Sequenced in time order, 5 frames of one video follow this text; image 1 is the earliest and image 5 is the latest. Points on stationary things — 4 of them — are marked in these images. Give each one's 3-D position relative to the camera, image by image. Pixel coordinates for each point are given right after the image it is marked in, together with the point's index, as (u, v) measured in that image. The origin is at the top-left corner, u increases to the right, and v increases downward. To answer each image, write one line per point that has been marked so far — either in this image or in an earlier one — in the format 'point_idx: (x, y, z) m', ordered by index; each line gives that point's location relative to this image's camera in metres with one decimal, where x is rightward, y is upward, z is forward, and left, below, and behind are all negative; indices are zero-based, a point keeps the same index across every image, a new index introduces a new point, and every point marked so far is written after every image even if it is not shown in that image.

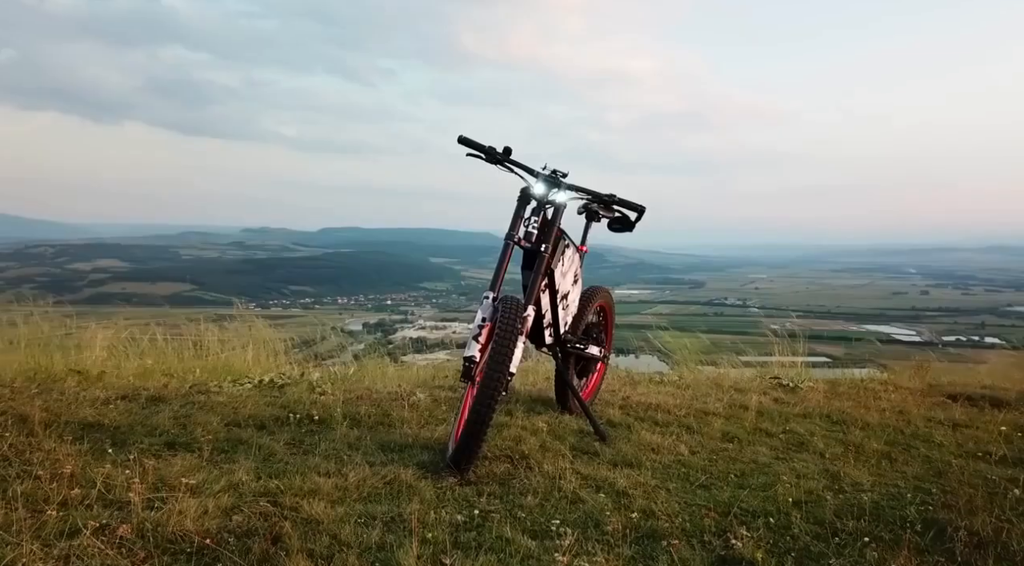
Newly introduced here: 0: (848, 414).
0: (+2.4, -0.9, +5.9) m
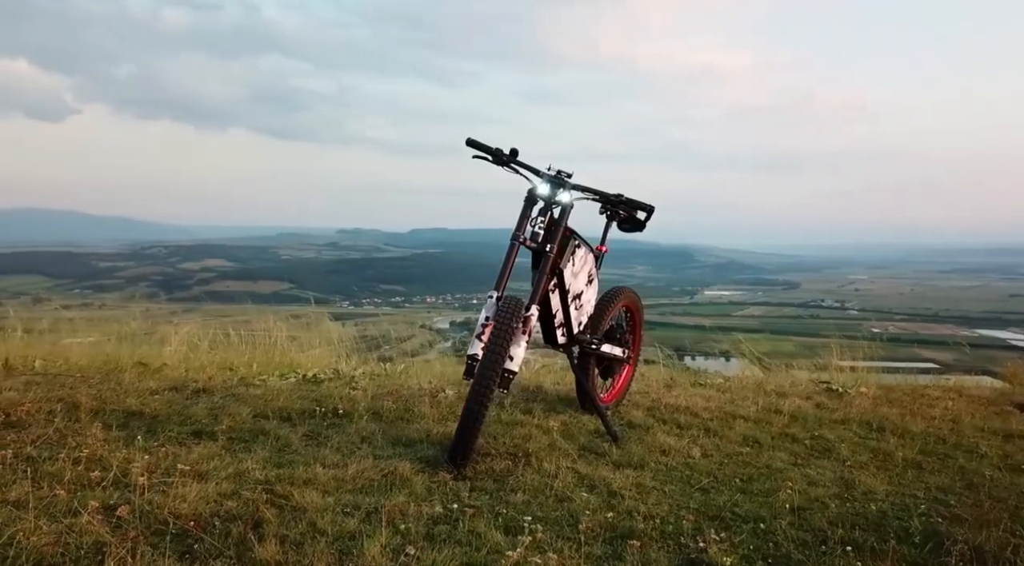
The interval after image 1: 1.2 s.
0: (+2.6, -0.9, +5.7) m
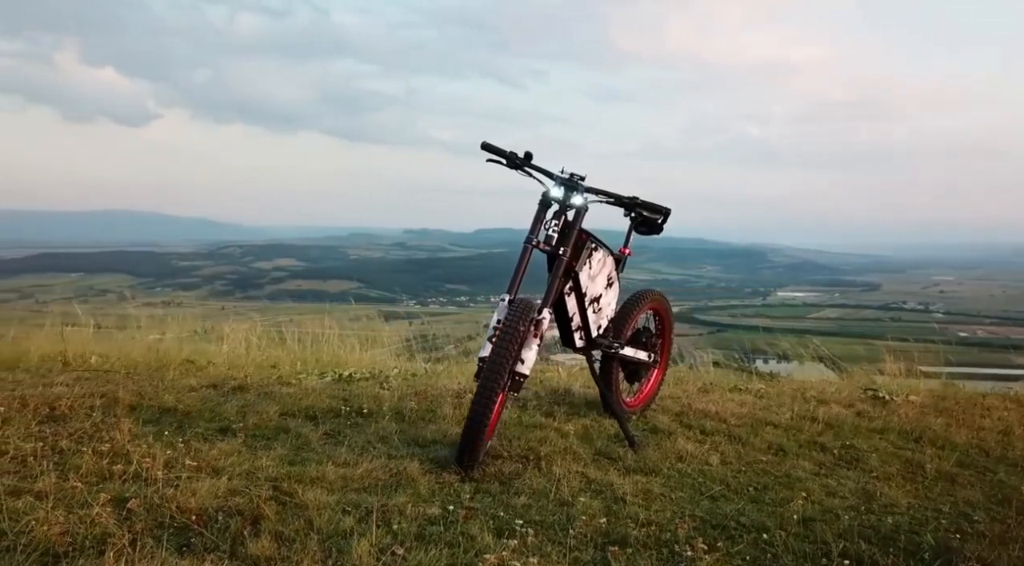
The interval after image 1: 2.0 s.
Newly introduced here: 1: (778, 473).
0: (+2.7, -1.0, +5.5) m
1: (+1.4, -1.0, +4.3) m
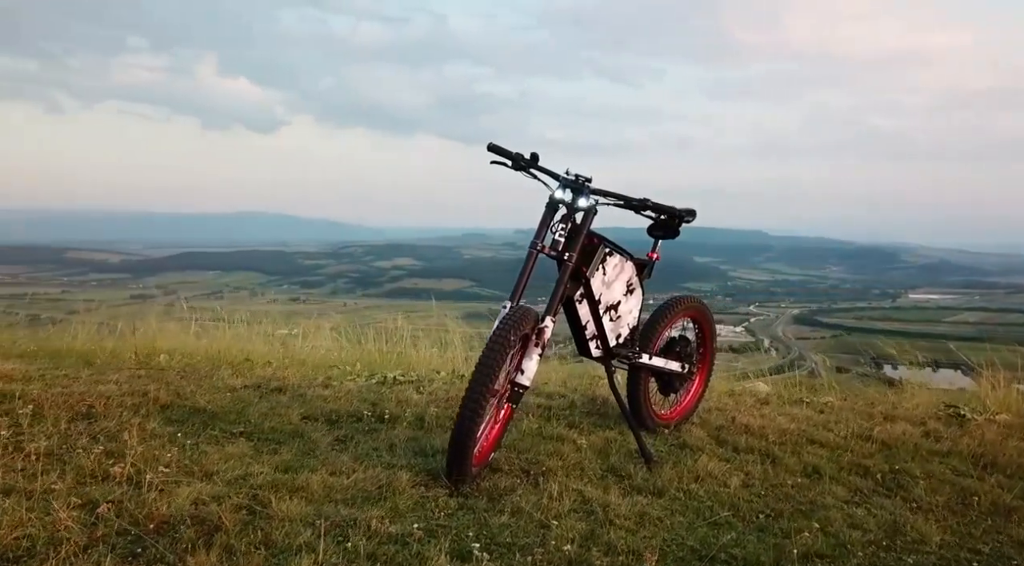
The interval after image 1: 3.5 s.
0: (+2.9, -1.0, +4.9) m
1: (+1.4, -1.0, +4.0) m
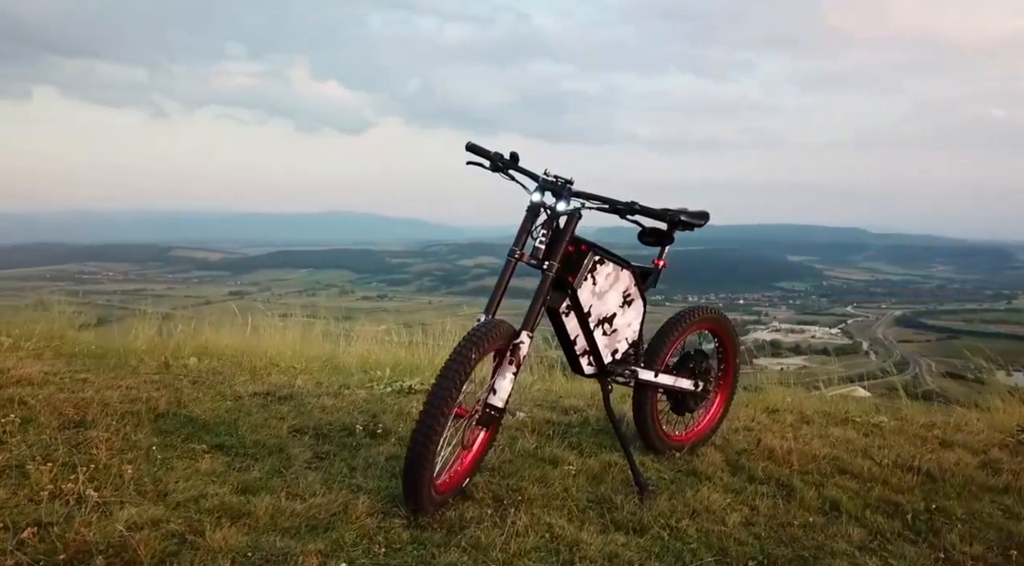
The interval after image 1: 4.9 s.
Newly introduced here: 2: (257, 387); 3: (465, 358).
0: (+2.8, -1.1, +4.3) m
1: (+1.2, -1.1, +3.5) m
2: (-1.8, -0.7, +6.1) m
3: (-0.2, -0.3, +3.5) m
